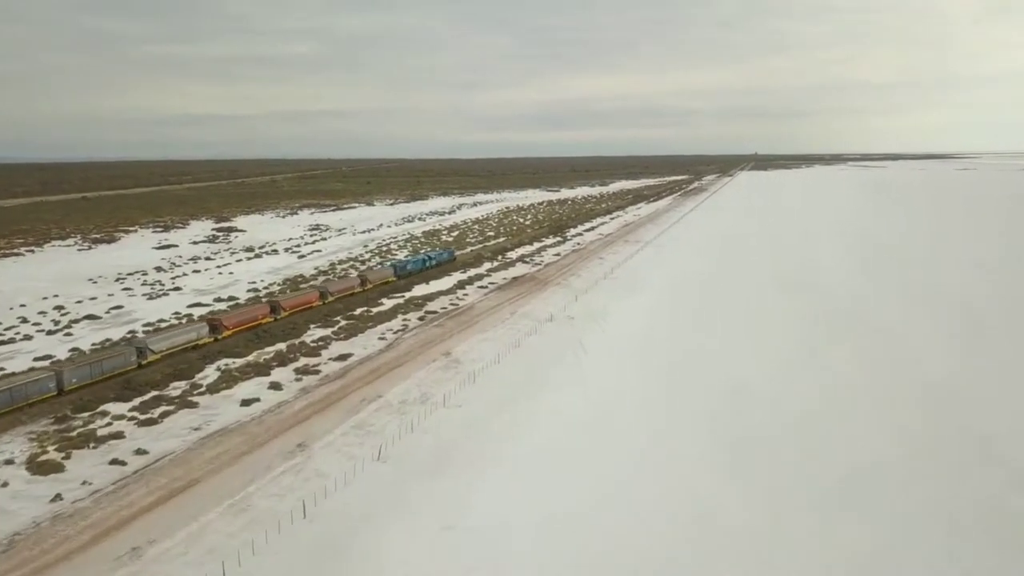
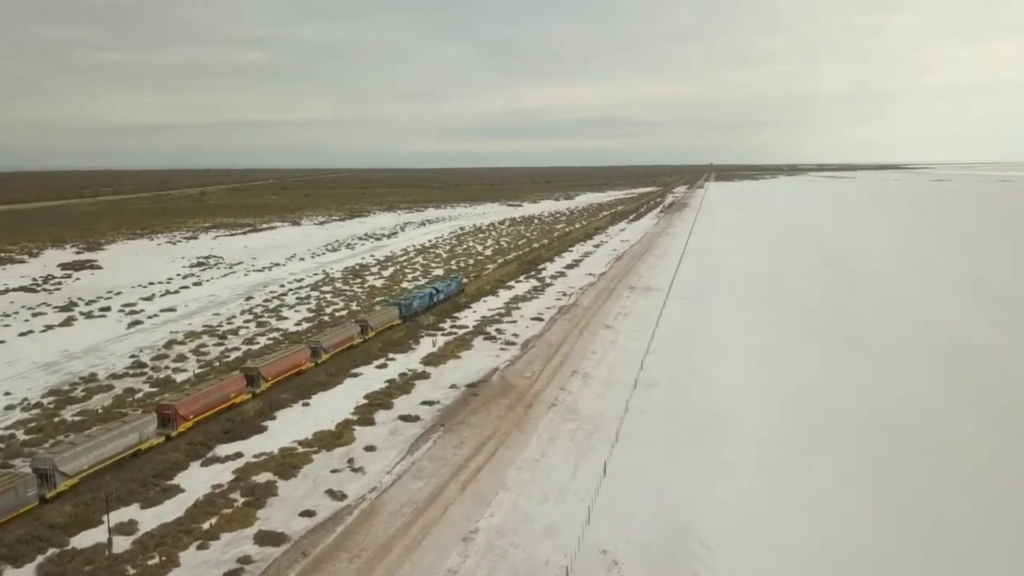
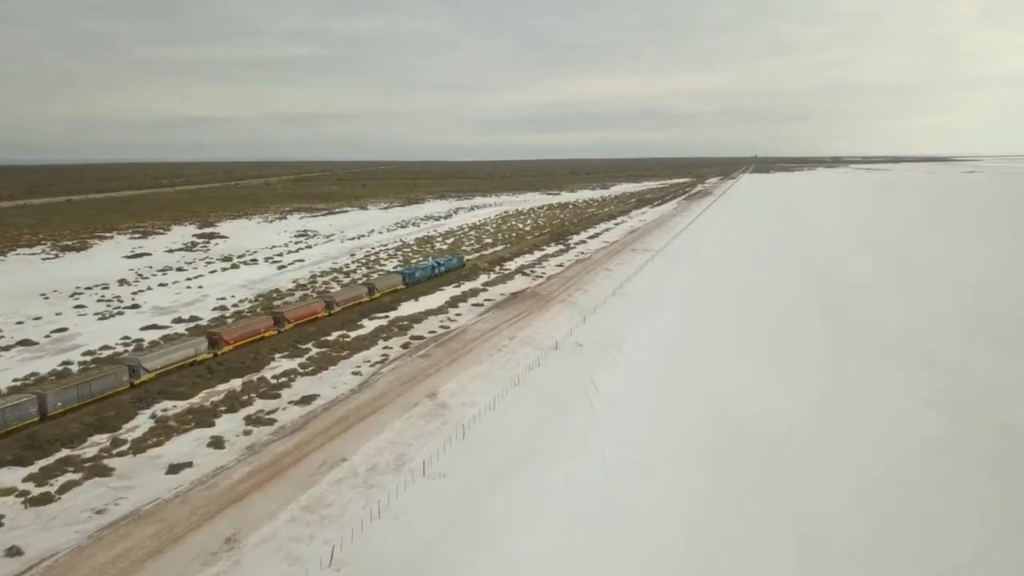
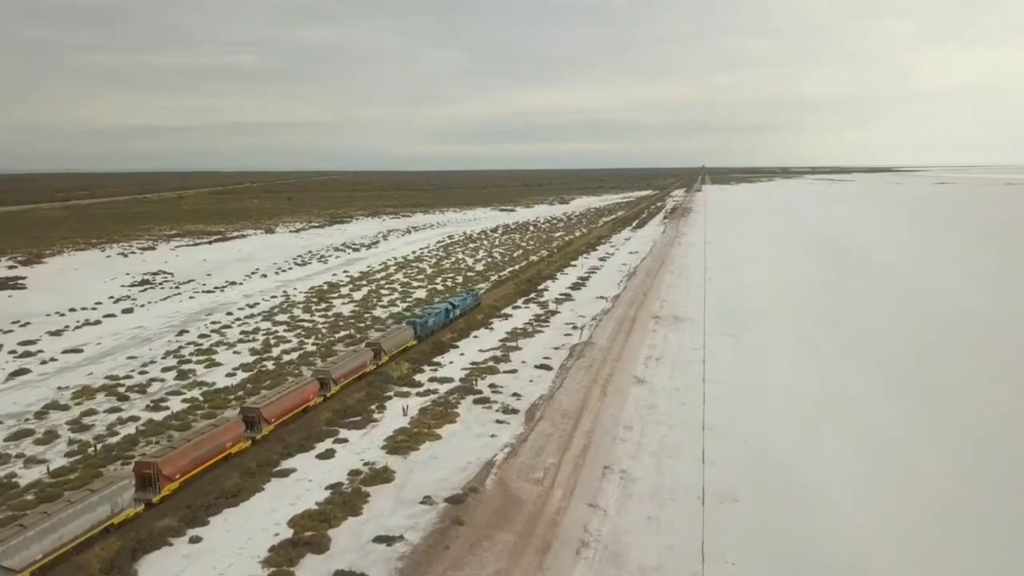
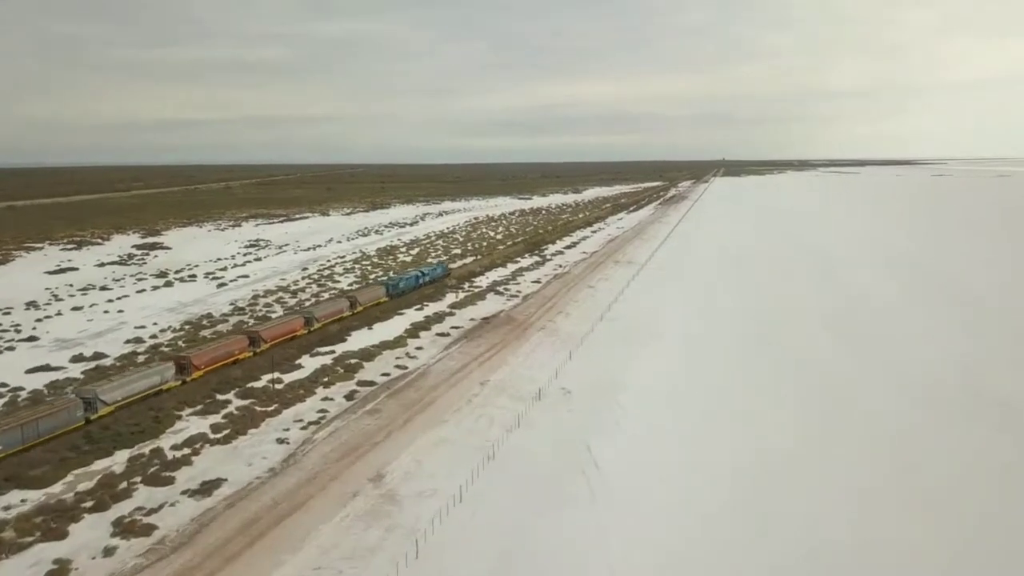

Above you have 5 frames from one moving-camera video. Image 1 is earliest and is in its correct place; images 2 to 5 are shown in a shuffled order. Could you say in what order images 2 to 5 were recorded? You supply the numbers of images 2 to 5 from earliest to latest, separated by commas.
3, 5, 2, 4
